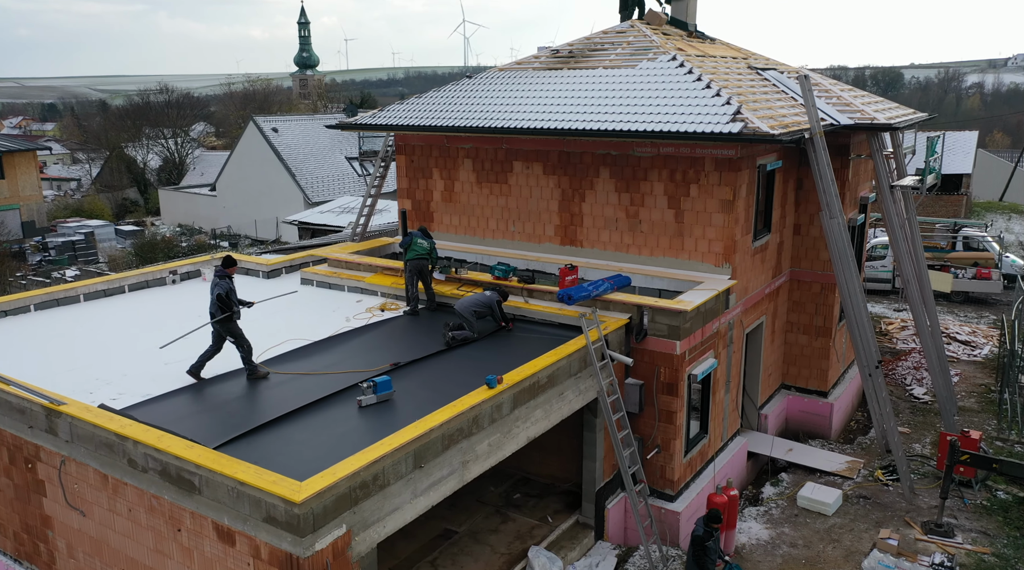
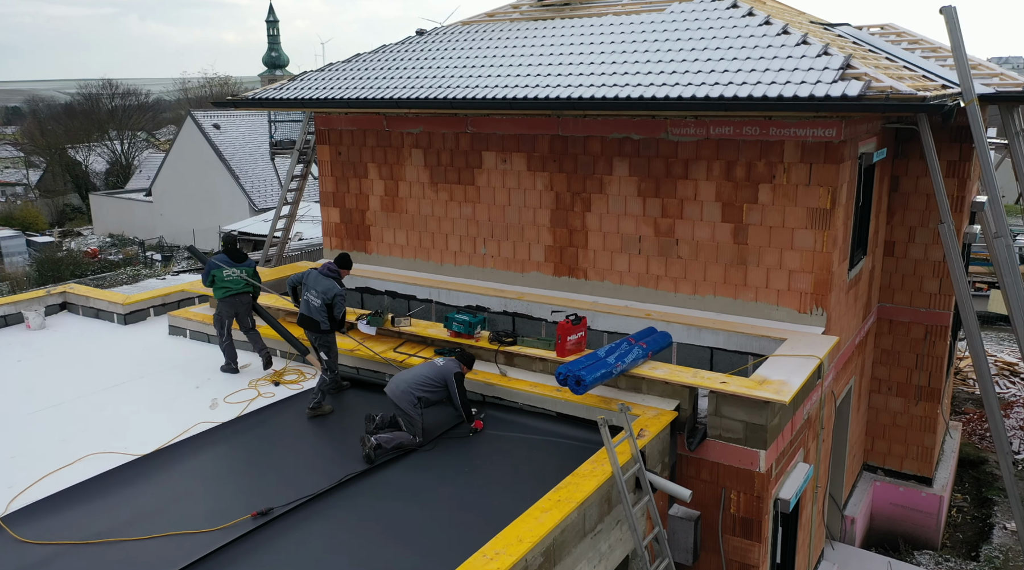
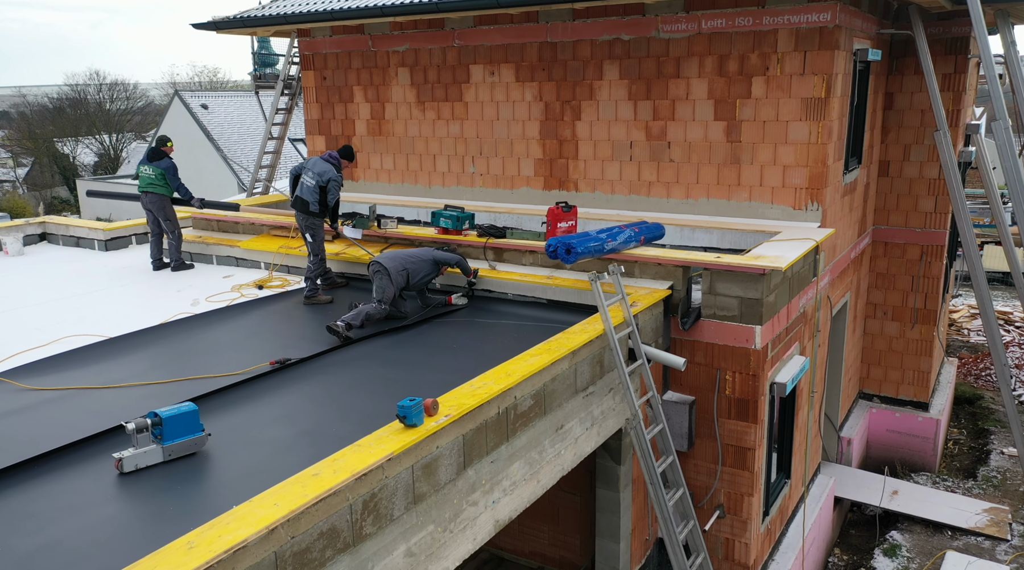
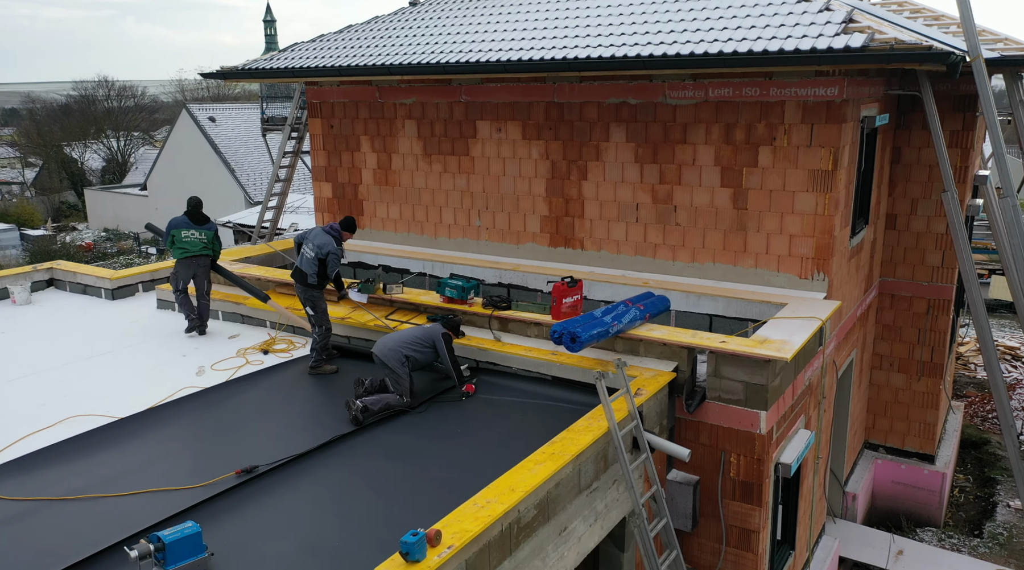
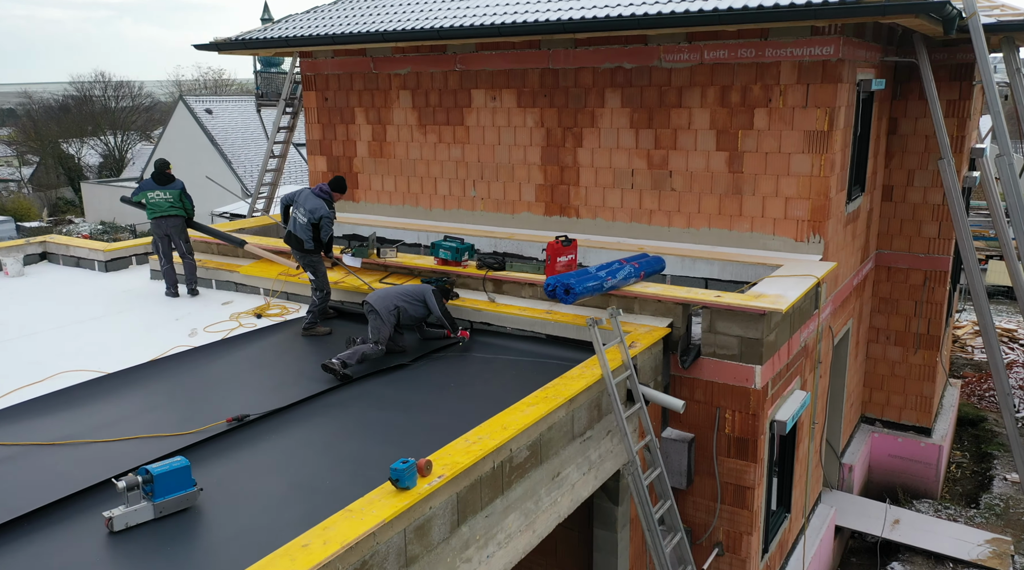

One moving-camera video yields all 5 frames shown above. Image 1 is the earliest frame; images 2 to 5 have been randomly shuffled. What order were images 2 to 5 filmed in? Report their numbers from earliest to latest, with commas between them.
2, 4, 5, 3
